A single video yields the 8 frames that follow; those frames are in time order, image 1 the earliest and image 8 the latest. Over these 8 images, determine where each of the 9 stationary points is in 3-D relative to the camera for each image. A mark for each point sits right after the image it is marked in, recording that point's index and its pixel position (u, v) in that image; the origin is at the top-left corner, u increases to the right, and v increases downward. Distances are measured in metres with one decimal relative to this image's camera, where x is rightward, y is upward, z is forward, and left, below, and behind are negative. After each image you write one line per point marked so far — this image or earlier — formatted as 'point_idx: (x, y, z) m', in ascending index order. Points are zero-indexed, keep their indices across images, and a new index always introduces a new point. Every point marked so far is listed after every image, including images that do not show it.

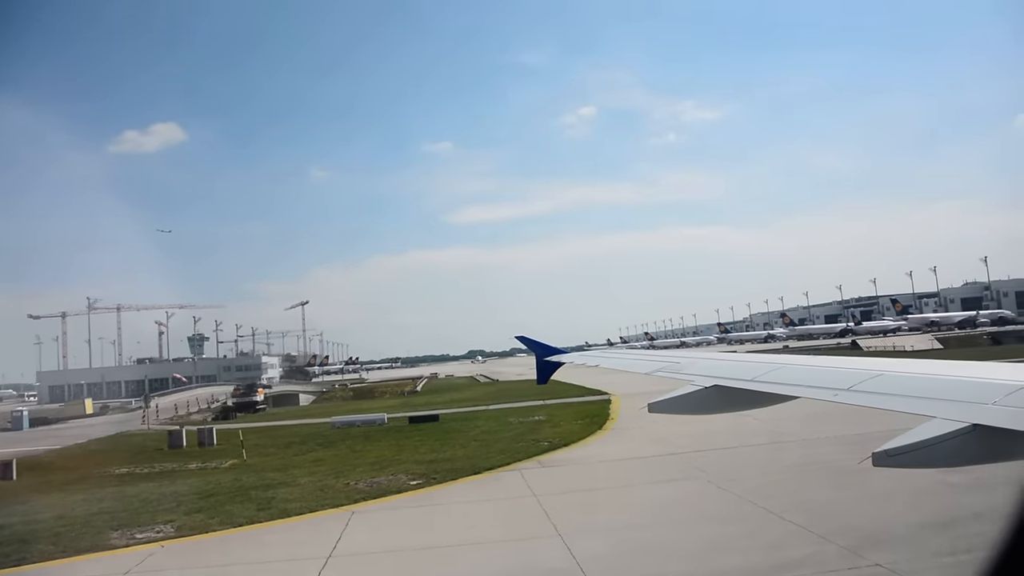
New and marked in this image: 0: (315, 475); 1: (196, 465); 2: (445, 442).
0: (-4.2, -3.8, +12.9) m
1: (-8.4, -4.7, +16.5) m
2: (-1.7, -3.8, +15.6) m
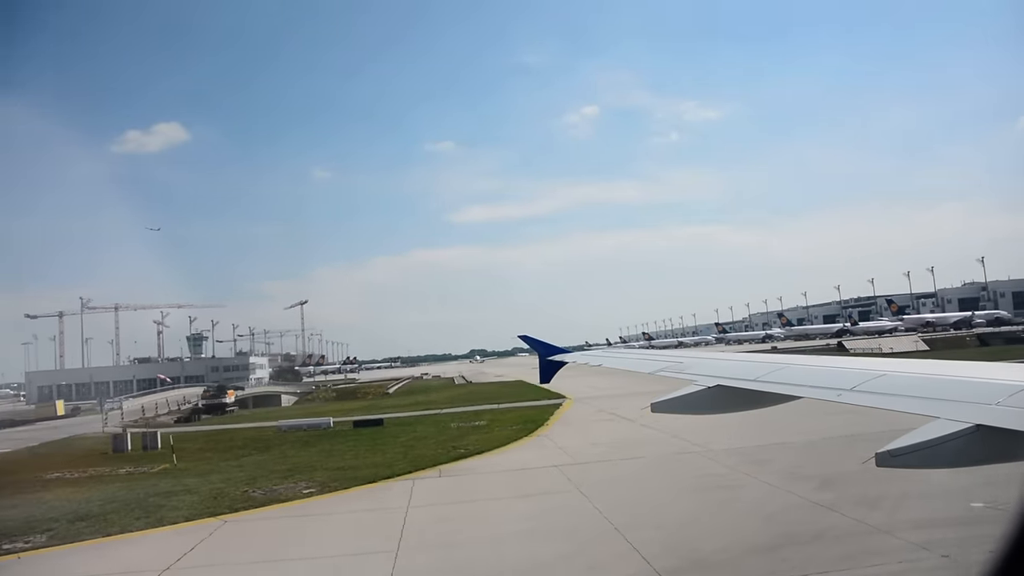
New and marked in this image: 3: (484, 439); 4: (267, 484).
0: (-5.9, -3.9, +12.7) m
1: (-10.2, -4.7, +16.4) m
2: (-3.4, -3.9, +15.4) m
3: (-0.7, -3.7, +15.6) m
4: (-4.7, -3.7, +12.0) m
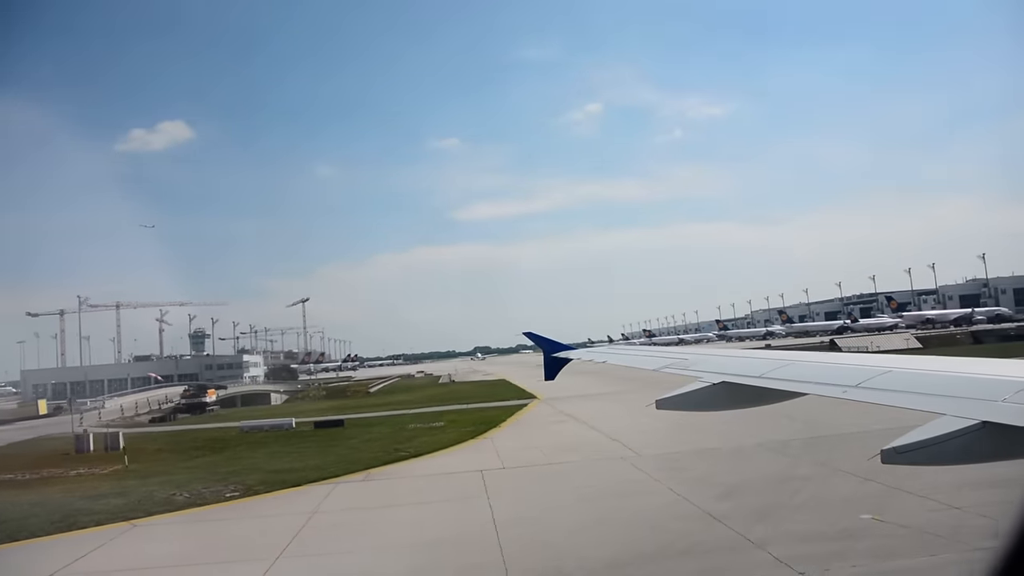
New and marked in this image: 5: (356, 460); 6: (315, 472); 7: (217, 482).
0: (-7.2, -4.0, +12.6) m
1: (-11.4, -4.8, +16.4) m
2: (-4.6, -4.0, +15.4) m
3: (-2.0, -3.7, +15.5) m
4: (-6.0, -3.8, +11.9) m
5: (-3.3, -3.6, +13.2) m
6: (-3.8, -3.6, +12.1) m
7: (-5.7, -3.8, +12.1) m
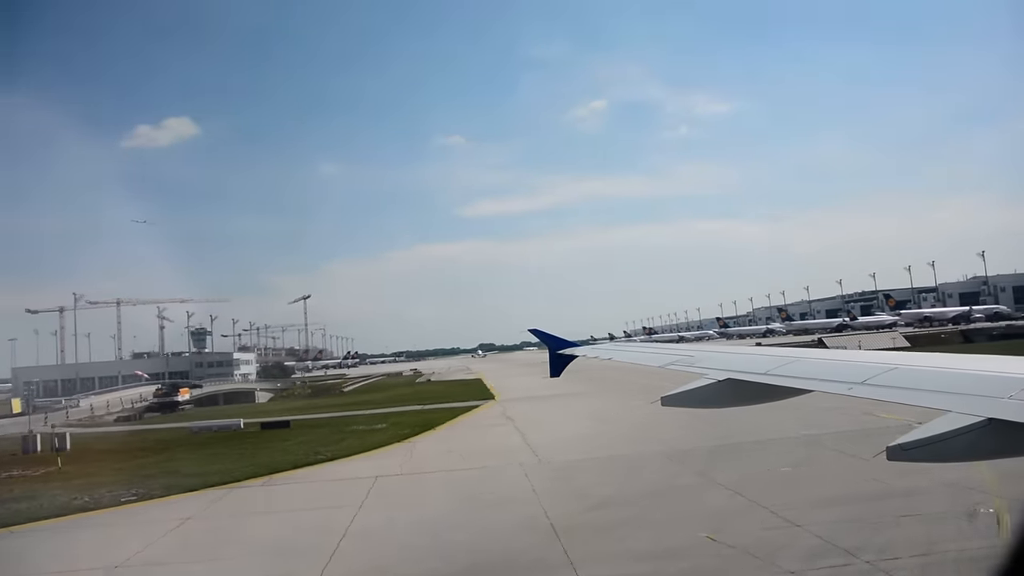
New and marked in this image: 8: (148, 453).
0: (-8.8, -4.0, +12.5) m
1: (-13.0, -4.8, +16.3) m
2: (-6.3, -4.0, +15.2) m
3: (-3.6, -3.8, +15.3) m
4: (-7.6, -3.9, +11.8) m
5: (-5.0, -3.7, +13.1) m
6: (-5.5, -3.6, +12.0) m
7: (-7.4, -3.8, +12.0) m
8: (-10.0, -4.6, +17.2) m
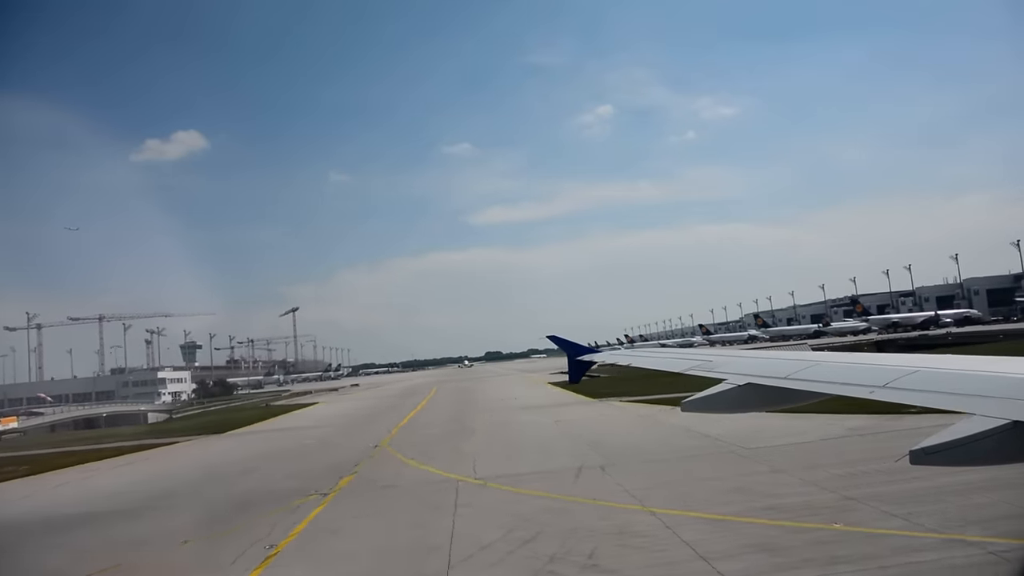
0: (-18.9, -5.2, +12.0) m
1: (-23.0, -6.1, +15.9) m
2: (-16.3, -5.1, +14.7) m
3: (-13.6, -4.9, +14.7) m
4: (-17.8, -5.0, +11.2) m
5: (-15.1, -4.8, +12.4) m
6: (-15.6, -4.7, +11.4) m
7: (-17.5, -4.9, +11.4) m
8: (-19.9, -5.8, +16.7) m
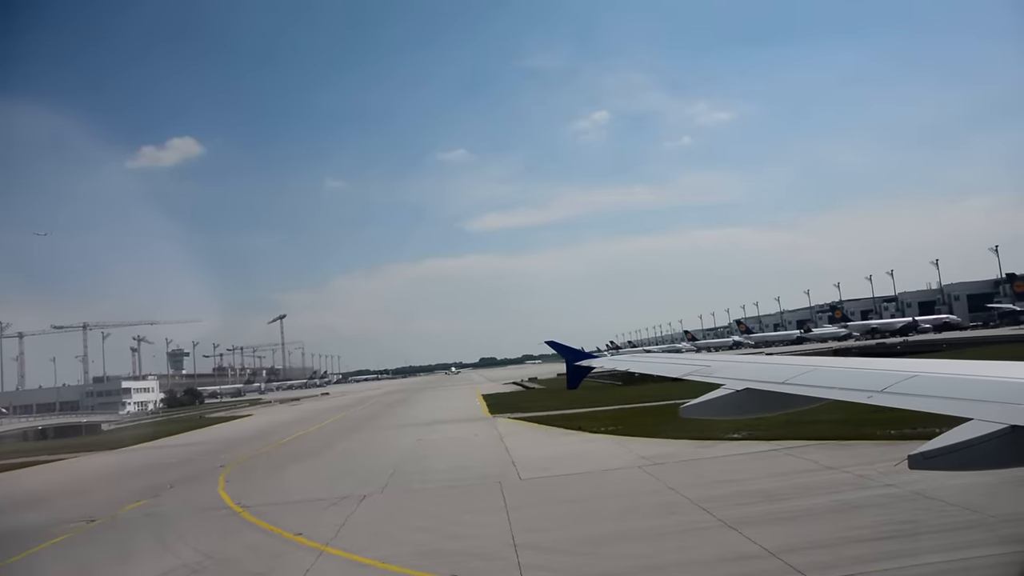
0: (-22.5, -5.6, +11.6) m
1: (-26.6, -6.5, +15.4) m
2: (-19.9, -5.6, +14.2) m
3: (-17.3, -5.3, +14.2) m
4: (-21.4, -5.4, +10.8) m
5: (-18.7, -5.2, +12.0) m
6: (-19.2, -5.1, +10.9) m
7: (-21.1, -5.4, +11.0) m
8: (-23.5, -6.2, +16.2) m
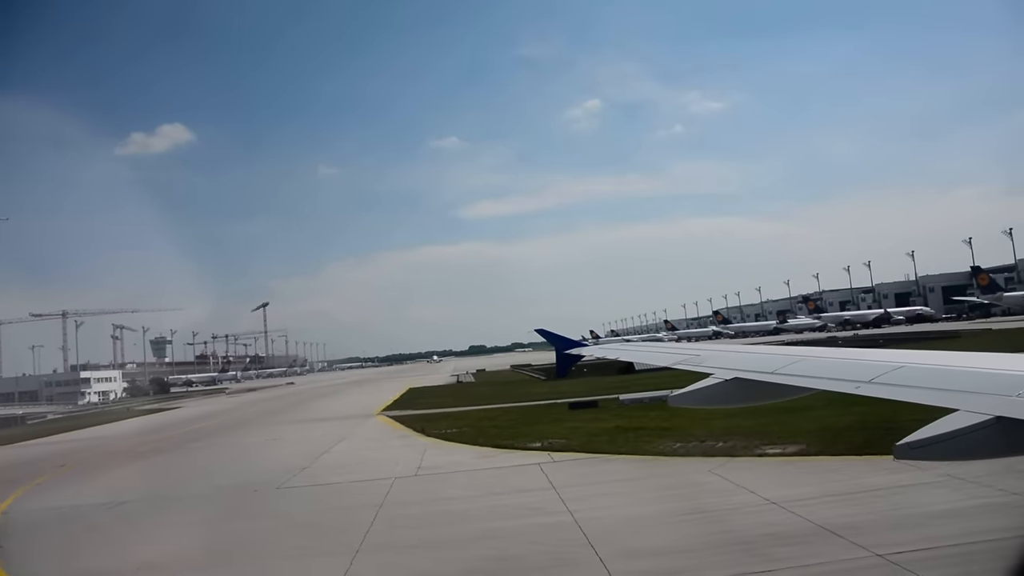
0: (-26.0, -5.5, +11.0) m
1: (-30.1, -6.4, +14.8) m
2: (-23.4, -5.4, +13.7) m
3: (-20.7, -5.2, +13.7) m
4: (-24.8, -5.3, +10.2) m
5: (-22.1, -5.1, +11.5) m
6: (-22.7, -5.0, +10.4) m
7: (-24.5, -5.3, +10.4) m
8: (-27.0, -6.1, +15.7) m
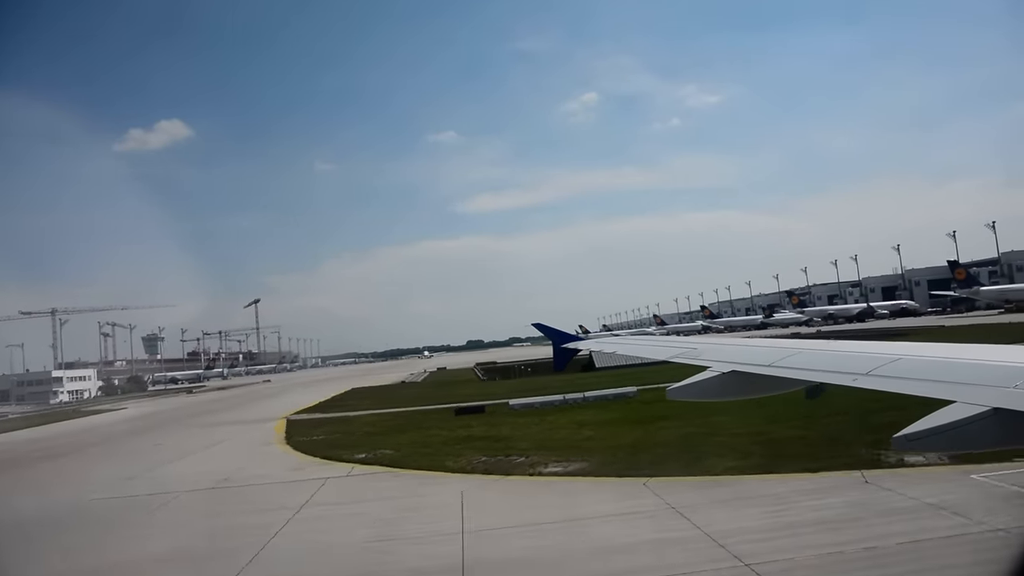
0: (-28.8, -5.7, +10.6) m
1: (-32.9, -6.6, +14.4) m
2: (-26.2, -5.6, +13.3) m
3: (-23.5, -5.4, +13.3) m
4: (-27.6, -5.5, +9.8) m
5: (-24.9, -5.3, +11.1) m
6: (-25.4, -5.3, +10.0) m
7: (-27.3, -5.5, +10.1) m
8: (-29.8, -6.3, +15.3) m
